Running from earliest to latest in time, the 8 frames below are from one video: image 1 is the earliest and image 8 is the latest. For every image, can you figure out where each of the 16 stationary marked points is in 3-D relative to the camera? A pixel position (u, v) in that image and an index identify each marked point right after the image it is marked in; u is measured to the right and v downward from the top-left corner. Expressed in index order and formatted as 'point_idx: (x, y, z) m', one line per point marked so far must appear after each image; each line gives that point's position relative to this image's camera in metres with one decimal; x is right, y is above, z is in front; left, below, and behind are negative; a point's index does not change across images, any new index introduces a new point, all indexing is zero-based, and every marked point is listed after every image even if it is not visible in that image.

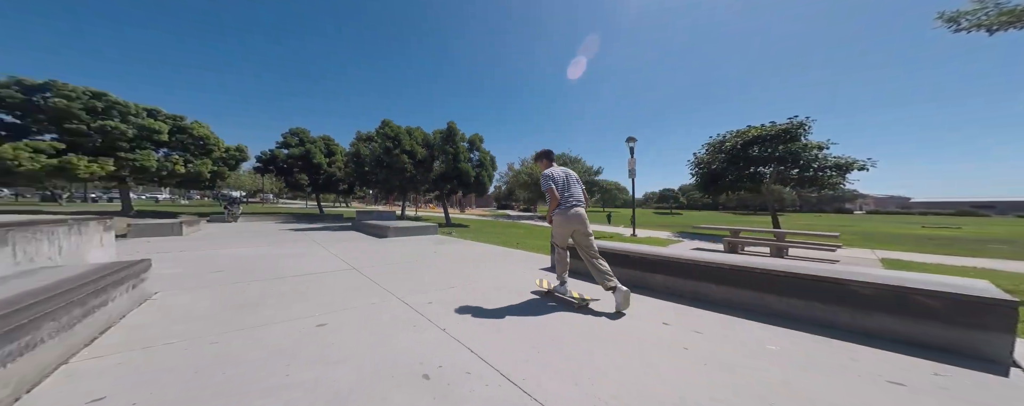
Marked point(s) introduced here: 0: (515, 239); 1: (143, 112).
0: (-0.2, -1.6, +12.2) m
1: (-22.2, +5.8, +16.9) m
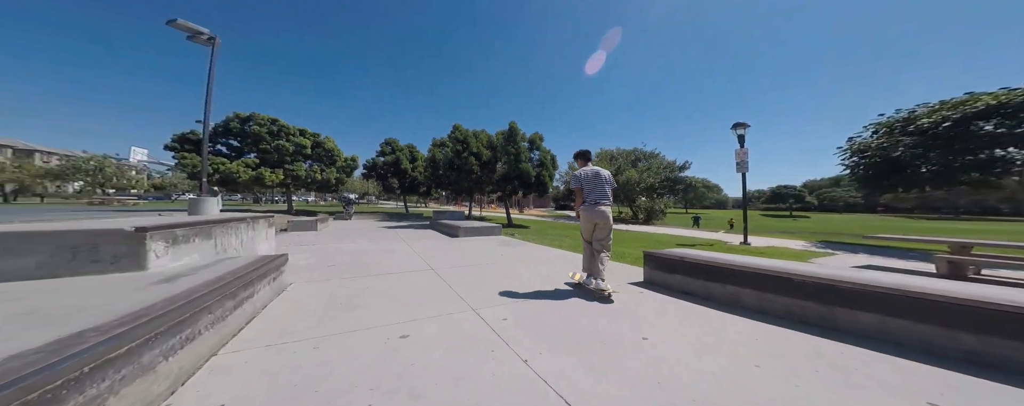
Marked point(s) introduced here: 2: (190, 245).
0: (+2.9, -1.7, +11.5) m
1: (-17.5, +5.7, +21.3) m
2: (-4.1, -0.5, +3.4) m
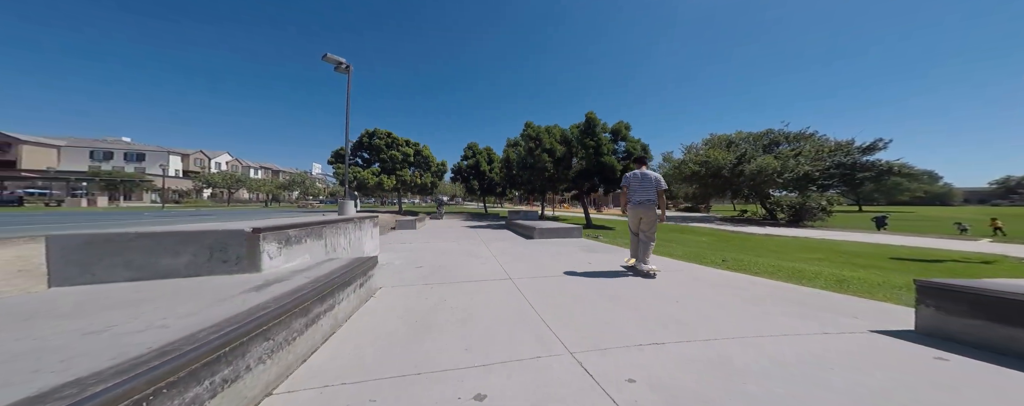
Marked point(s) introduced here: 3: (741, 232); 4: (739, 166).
0: (+6.3, -1.6, +9.2) m
1: (-10.1, +5.6, +24.8) m
2: (-2.9, -0.6, +3.6) m
3: (+12.0, -1.7, +14.0) m
4: (+17.7, +2.7, +20.1) m
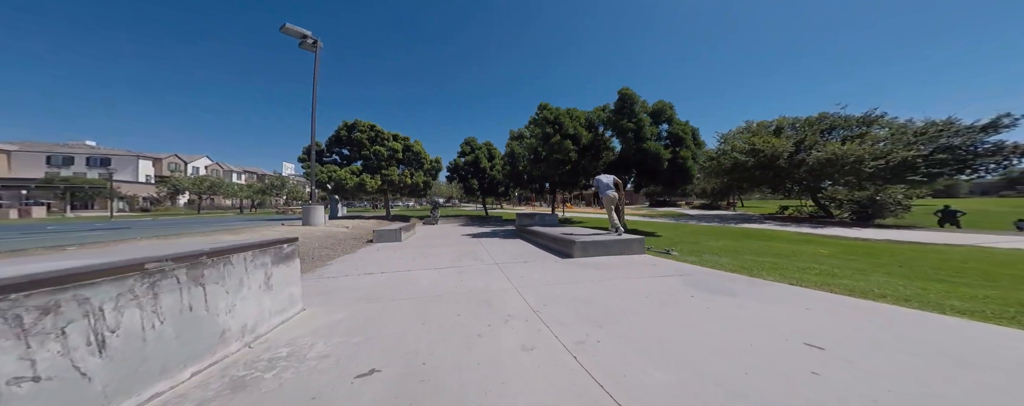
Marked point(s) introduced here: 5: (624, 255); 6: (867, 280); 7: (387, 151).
0: (+7.1, -1.5, +5.6) m
1: (-9.6, +5.3, +21.1) m
2: (-2.0, -0.6, -0.1) m
3: (+12.8, -1.5, +10.5) m
4: (+18.3, +2.9, +16.7) m
5: (+3.2, -1.4, +7.4) m
6: (+5.9, -1.3, +4.4) m
7: (-9.4, +3.8, +19.7) m
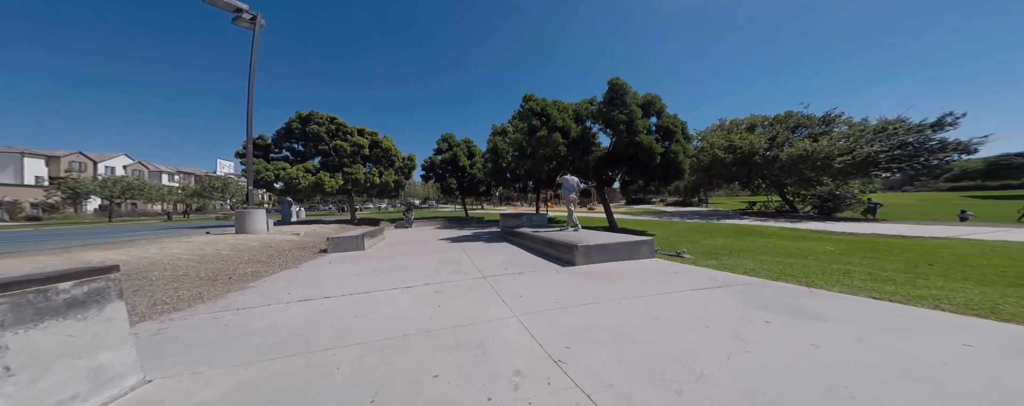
0: (+7.0, -1.3, +4.9) m
1: (-11.2, +5.1, +18.7) m
2: (-1.5, -0.5, -1.6) m
3: (+12.1, -1.3, +10.4) m
4: (+17.0, +3.2, +17.1) m
5: (+2.9, -1.3, +6.4) m
6: (+5.9, -1.2, +3.7) m
7: (-10.8, +3.7, +17.5) m
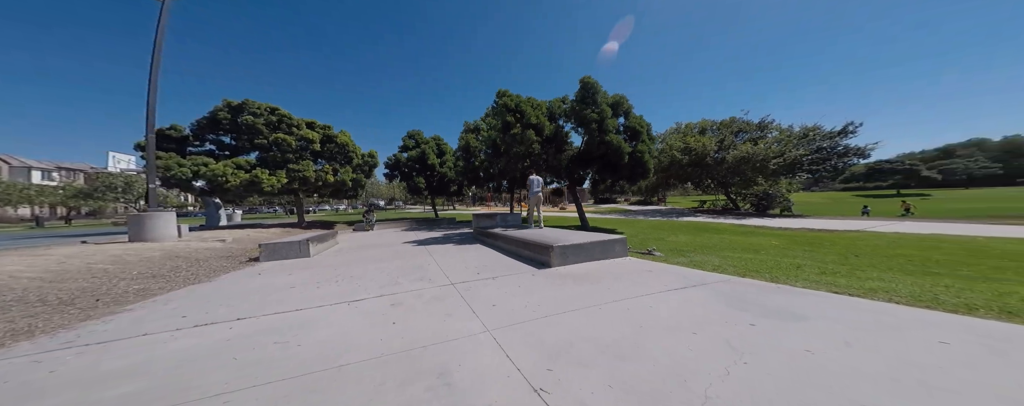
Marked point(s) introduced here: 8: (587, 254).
0: (+6.5, -1.3, +5.4) m
1: (-13.3, +5.1, +16.9) m
2: (-1.2, -0.6, -2.1) m
3: (+10.9, -1.2, +11.4) m
4: (+14.9, +3.3, +18.7) m
5: (+2.3, -1.3, +6.3) m
6: (+5.6, -1.2, +4.0) m
7: (-12.8, +3.7, +15.6) m
8: (+1.7, -1.2, +6.1) m
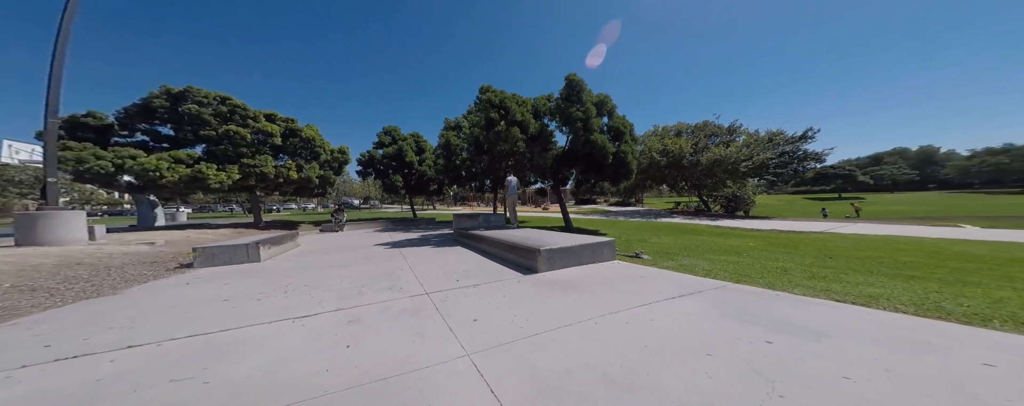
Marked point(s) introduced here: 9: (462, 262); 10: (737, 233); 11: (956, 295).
0: (+6.2, -1.3, +5.4) m
1: (-14.4, +5.2, +15.3) m
2: (-0.9, -0.6, -2.7) m
3: (+10.1, -1.3, +11.7) m
4: (+13.6, +3.2, +19.3) m
5: (+1.9, -1.3, +6.0) m
6: (+5.3, -1.2, +3.9) m
7: (-13.8, +3.8, +14.1) m
8: (+1.4, -1.2, +5.8) m
9: (-1.2, -1.4, +6.5) m
10: (+9.8, -1.3, +11.6) m
11: (+5.7, -1.1, +3.4) m
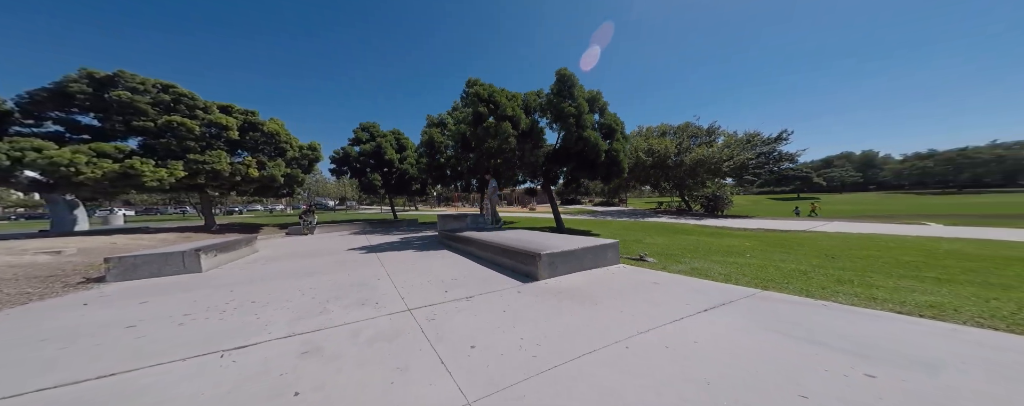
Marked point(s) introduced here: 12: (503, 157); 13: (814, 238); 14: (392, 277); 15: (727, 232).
0: (+6.1, -1.3, +5.1) m
1: (-15.0, +5.2, +13.7) m
2: (-0.4, -0.5, -3.4) m
3: (+9.7, -1.3, +11.6) m
4: (+12.6, +3.2, +19.4) m
5: (+1.8, -1.3, +5.4) m
6: (+5.4, -1.2, +3.6) m
7: (-14.4, +3.8, +12.5) m
8: (+1.3, -1.1, +5.1) m
9: (-1.3, -1.4, +5.6) m
10: (+9.3, -1.3, +11.5) m
11: (+5.7, -1.1, +3.0) m
12: (-0.4, +1.9, +10.8) m
13: (+11.6, -1.3, +10.0) m
14: (-2.3, -1.4, +5.1) m
15: (+9.5, -1.3, +11.6) m
